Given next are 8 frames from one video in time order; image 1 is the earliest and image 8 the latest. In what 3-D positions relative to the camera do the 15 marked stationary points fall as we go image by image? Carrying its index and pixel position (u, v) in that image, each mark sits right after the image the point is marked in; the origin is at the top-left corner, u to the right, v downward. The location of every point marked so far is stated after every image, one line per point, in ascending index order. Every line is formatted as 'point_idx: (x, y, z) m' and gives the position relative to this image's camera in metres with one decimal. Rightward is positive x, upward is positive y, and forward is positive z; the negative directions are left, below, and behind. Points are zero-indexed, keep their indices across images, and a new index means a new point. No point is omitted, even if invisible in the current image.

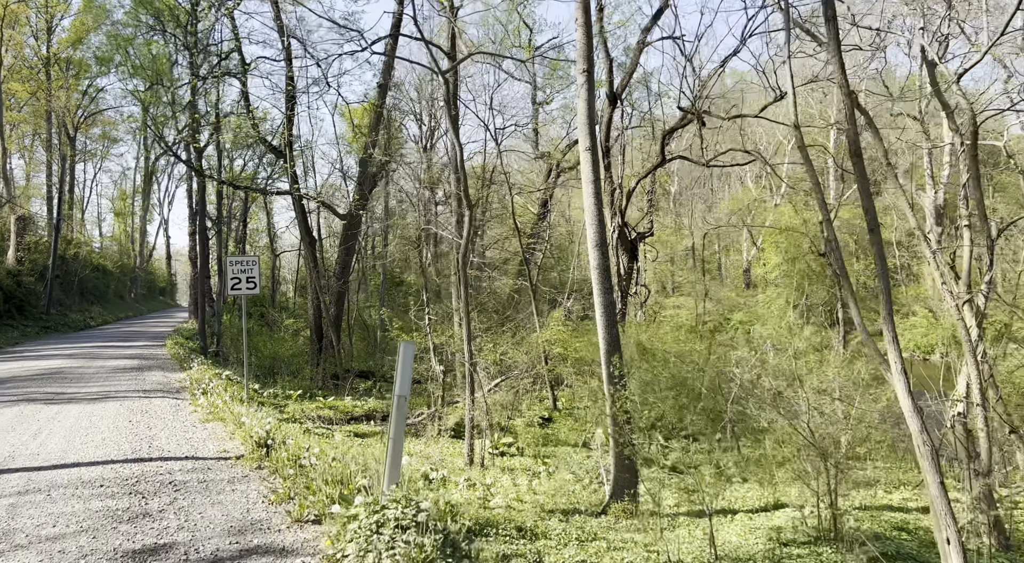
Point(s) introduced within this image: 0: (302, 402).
0: (-4.1, -2.3, +17.8) m
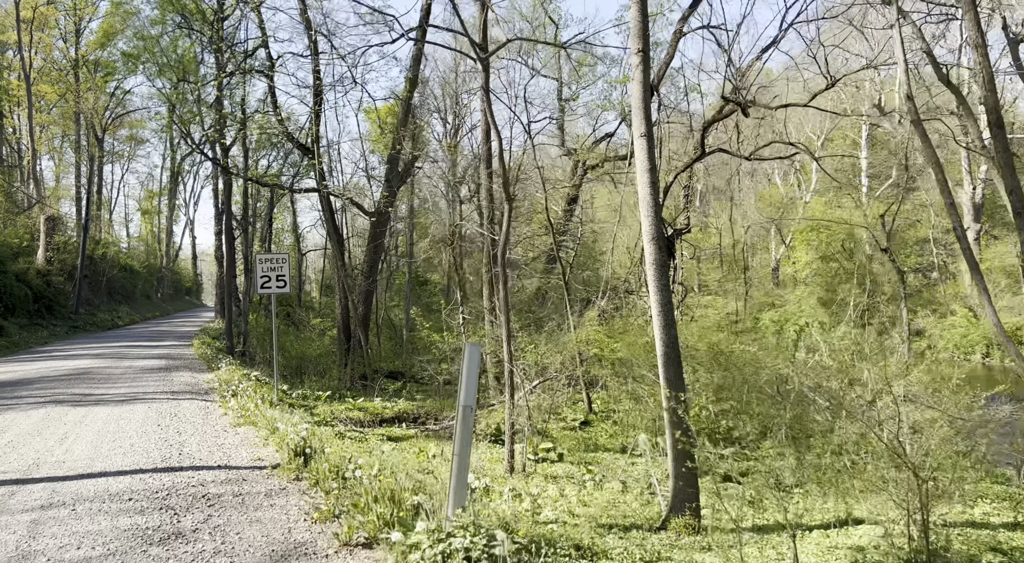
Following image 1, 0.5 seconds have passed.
0: (-3.4, -2.3, +17.4) m
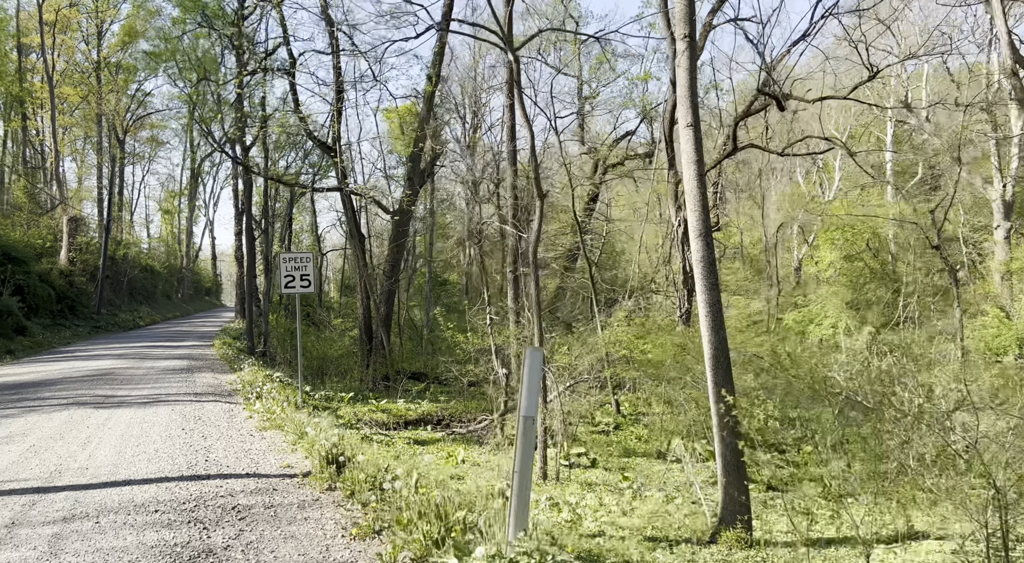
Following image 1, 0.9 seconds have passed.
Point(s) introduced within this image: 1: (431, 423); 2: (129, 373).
0: (-2.9, -2.3, +17.1) m
1: (-1.5, -2.6, +16.6) m
2: (-7.3, -1.8, +17.5) m
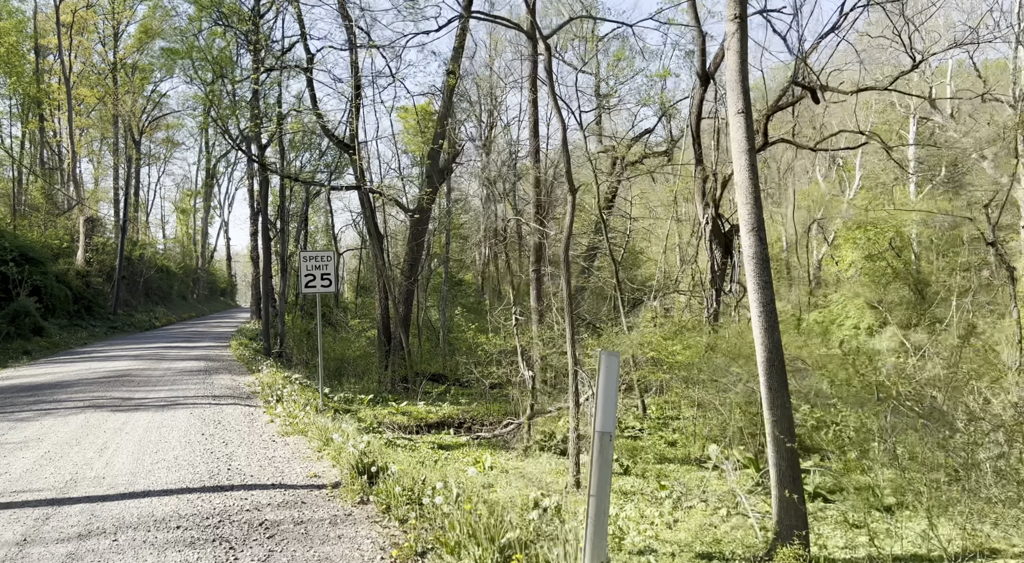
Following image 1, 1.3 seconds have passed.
0: (-2.5, -2.3, +16.8) m
1: (-1.1, -2.6, +16.2) m
2: (-6.8, -1.7, +17.2) m
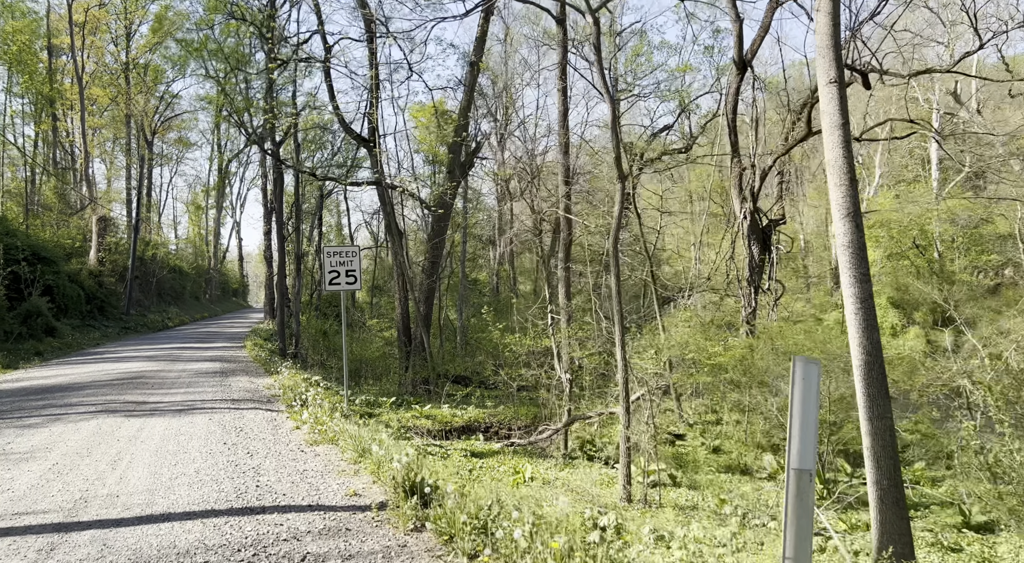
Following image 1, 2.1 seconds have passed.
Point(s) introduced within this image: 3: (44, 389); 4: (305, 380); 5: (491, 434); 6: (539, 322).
0: (-2.0, -2.3, +16.1) m
1: (-0.6, -2.5, +15.5) m
2: (-6.3, -1.7, +16.6) m
3: (-7.6, -1.8, +15.0) m
4: (-3.5, -1.7, +15.7) m
5: (-0.4, -2.6, +15.5) m
6: (+0.5, -0.7, +15.5) m
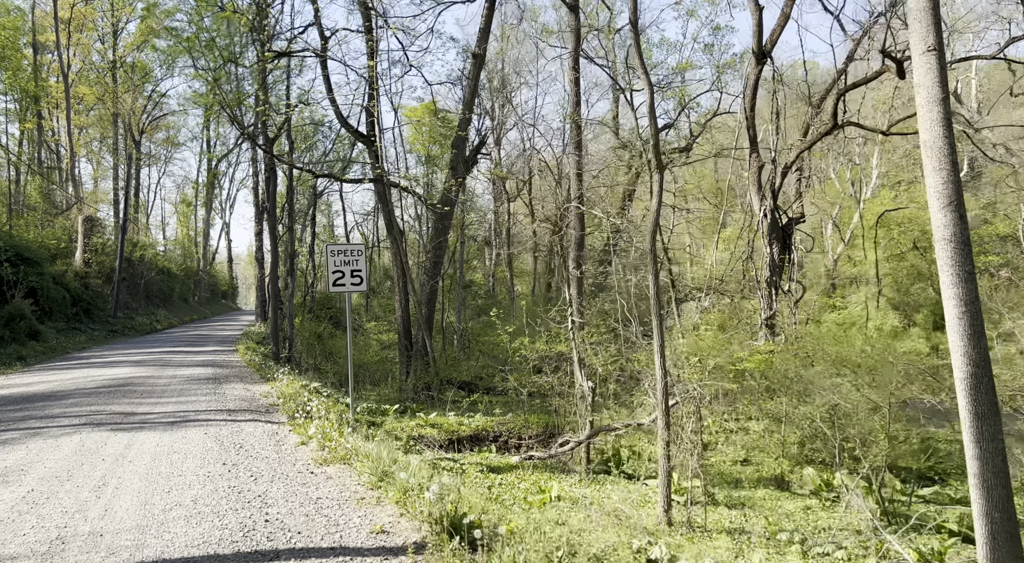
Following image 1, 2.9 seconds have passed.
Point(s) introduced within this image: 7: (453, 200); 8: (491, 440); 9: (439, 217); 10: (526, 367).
0: (-1.8, -2.3, +15.2) m
1: (-0.4, -2.5, +14.6) m
2: (-6.2, -1.7, +15.7) m
3: (-7.5, -1.8, +14.1) m
4: (-3.3, -1.7, +14.8) m
5: (-0.2, -2.6, +14.6) m
6: (+0.6, -0.7, +14.7) m
7: (-1.3, +1.8, +19.9) m
8: (-0.3, -2.5, +14.5) m
9: (-1.6, +1.4, +20.0) m
10: (+0.2, -1.5, +16.0) m
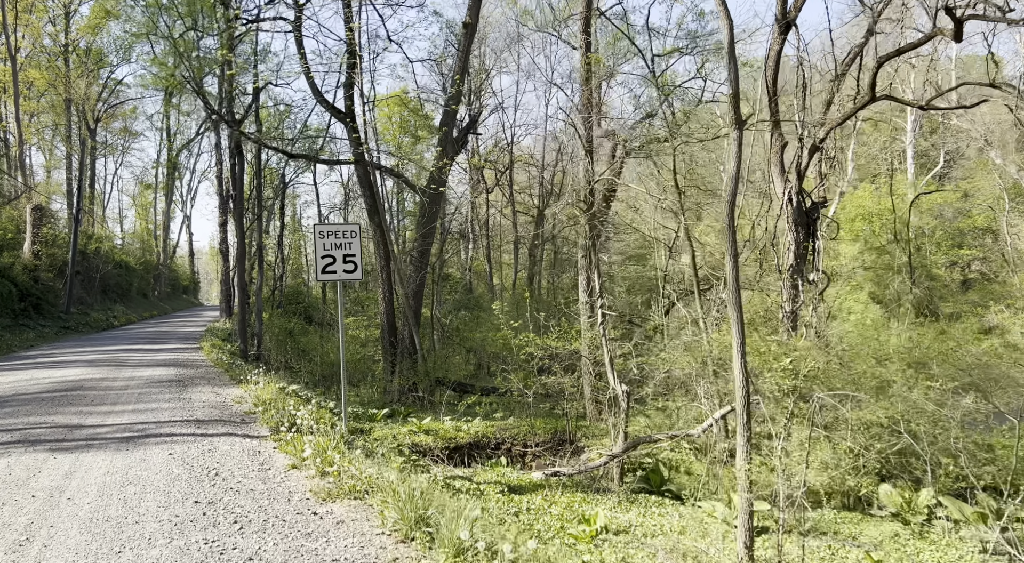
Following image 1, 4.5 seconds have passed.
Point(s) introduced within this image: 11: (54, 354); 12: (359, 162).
0: (-1.8, -2.1, +13.5) m
1: (-0.3, -2.4, +13.0) m
2: (-6.1, -1.6, +13.8) m
3: (-7.3, -1.6, +12.2) m
4: (-3.3, -1.5, +13.1) m
5: (-0.1, -2.4, +13.0) m
6: (+0.7, -0.5, +13.1) m
7: (-1.4, +1.9, +18.2) m
8: (-0.2, -2.3, +12.9) m
9: (-1.7, +1.6, +18.3) m
10: (+0.3, -1.3, +14.4) m
11: (-9.9, -1.6, +19.8) m
12: (-3.1, +2.4, +18.4) m
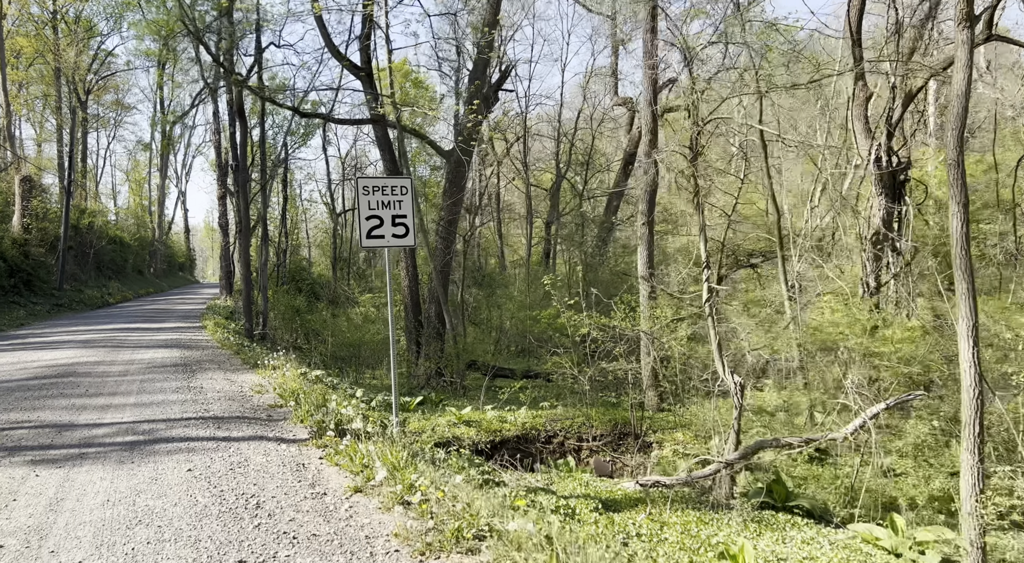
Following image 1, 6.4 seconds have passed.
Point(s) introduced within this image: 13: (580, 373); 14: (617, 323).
0: (-1.1, -1.7, +11.8) m
1: (+0.4, -2.0, +11.3) m
2: (-5.4, -1.2, +12.1) m
3: (-6.6, -1.3, +10.4) m
4: (-2.6, -1.2, +11.4) m
5: (+0.6, -2.0, +11.3) m
6: (+1.4, -0.2, +11.4) m
7: (-0.7, +2.4, +16.5) m
8: (+0.5, -2.0, +11.2) m
9: (-1.1, +2.1, +16.6) m
10: (+1.0, -0.9, +12.7) m
11: (-9.2, -1.1, +18.1) m
12: (-2.4, +2.9, +16.6) m
13: (+0.9, -1.2, +12.4) m
14: (+1.3, -0.5, +11.4) m
